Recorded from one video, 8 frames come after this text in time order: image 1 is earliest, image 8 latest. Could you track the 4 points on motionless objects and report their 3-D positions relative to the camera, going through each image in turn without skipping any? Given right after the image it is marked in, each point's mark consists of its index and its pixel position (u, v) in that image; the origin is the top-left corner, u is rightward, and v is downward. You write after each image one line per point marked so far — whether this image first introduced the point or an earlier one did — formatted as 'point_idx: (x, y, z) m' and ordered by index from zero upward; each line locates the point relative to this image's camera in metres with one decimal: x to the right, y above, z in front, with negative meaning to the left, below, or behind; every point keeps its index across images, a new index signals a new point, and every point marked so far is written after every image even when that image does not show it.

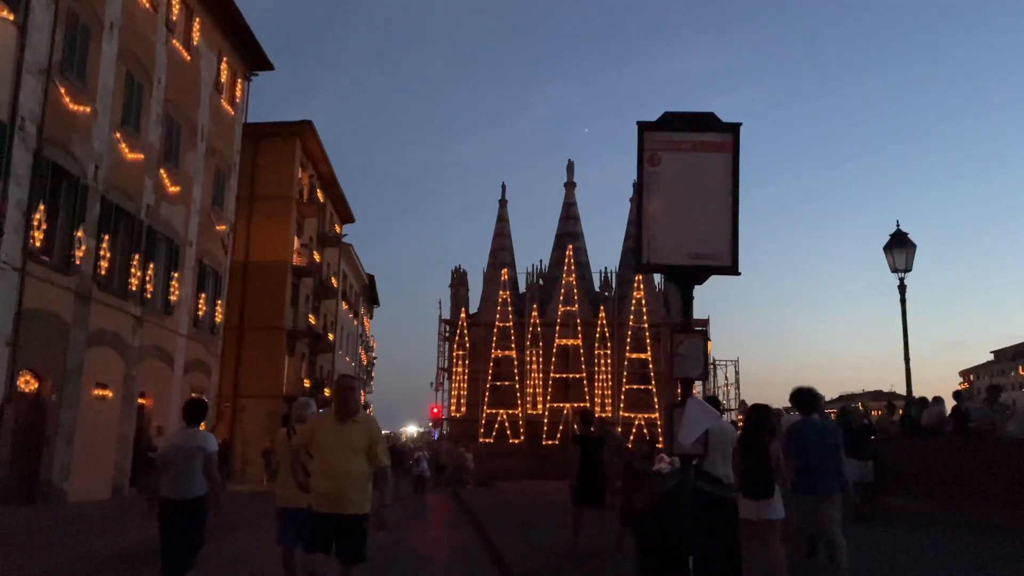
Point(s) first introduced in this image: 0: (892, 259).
0: (+6.8, +0.6, +17.2) m
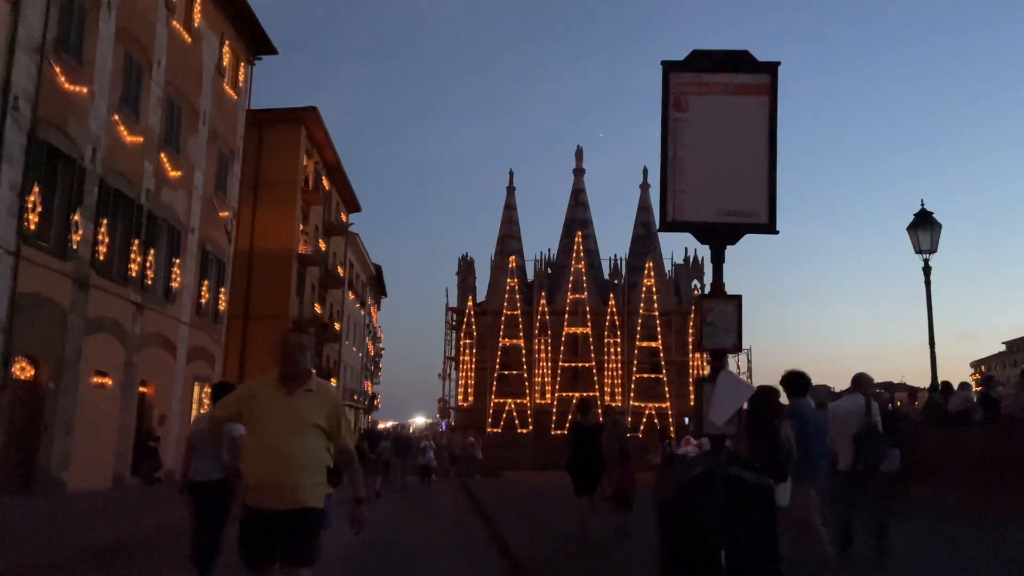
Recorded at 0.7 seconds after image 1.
0: (+6.9, +0.9, +16.6) m
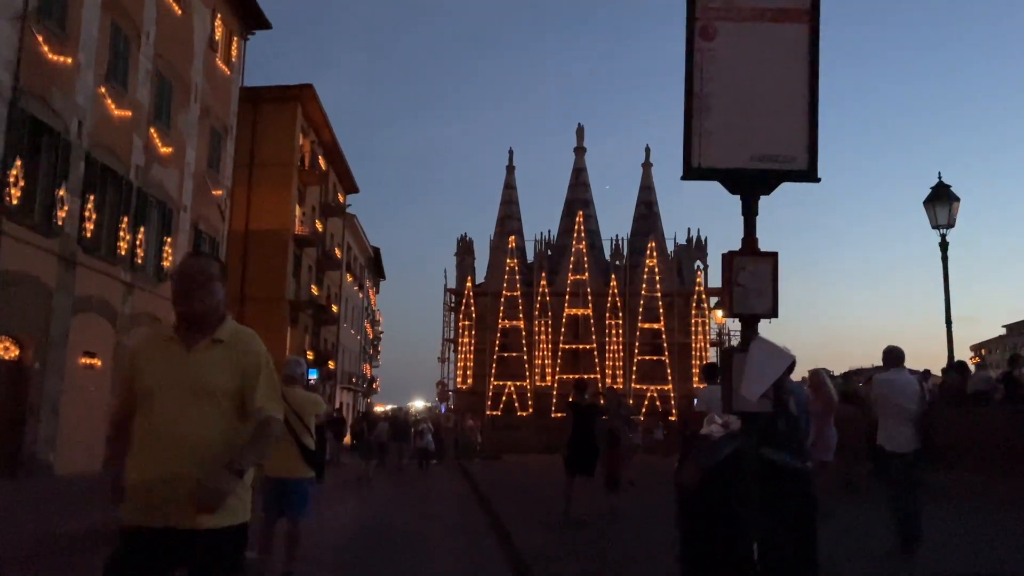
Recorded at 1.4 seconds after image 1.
0: (+6.9, +1.2, +16.0) m
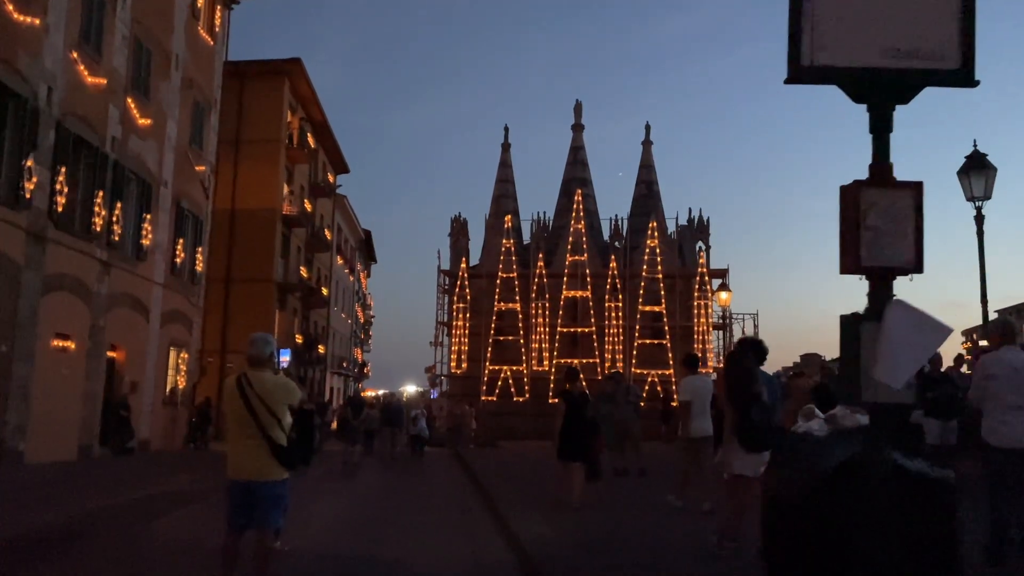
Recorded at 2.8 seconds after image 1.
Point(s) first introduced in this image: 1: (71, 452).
0: (+7.0, +1.6, +14.9) m
1: (-8.6, -3.2, +19.3) m
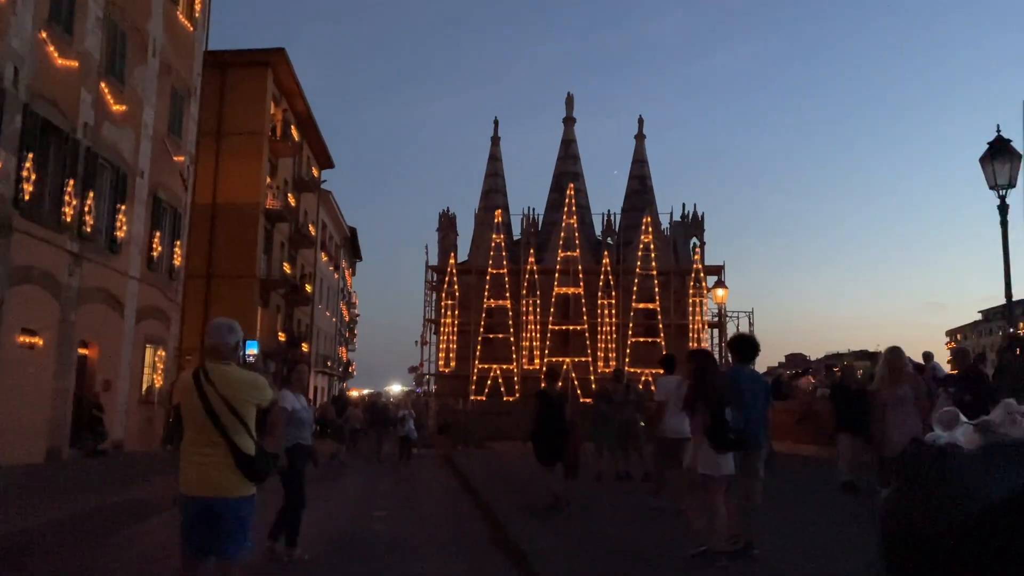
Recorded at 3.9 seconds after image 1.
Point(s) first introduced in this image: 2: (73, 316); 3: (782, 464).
0: (+6.9, +1.6, +14.2) m
1: (-8.8, -3.1, +18.3) m
2: (-8.6, -0.6, +19.4) m
3: (+4.9, -3.1, +17.7) m
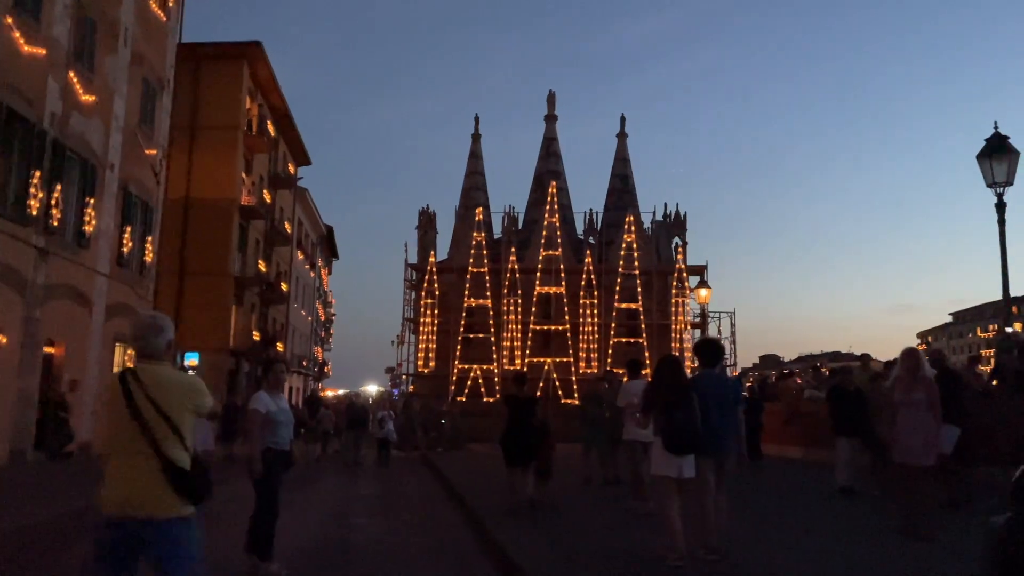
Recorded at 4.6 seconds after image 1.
0: (+6.7, +1.6, +13.8) m
1: (-9.1, -3.0, +17.6) m
2: (-8.9, -0.5, +18.6) m
3: (+4.6, -3.1, +17.3) m
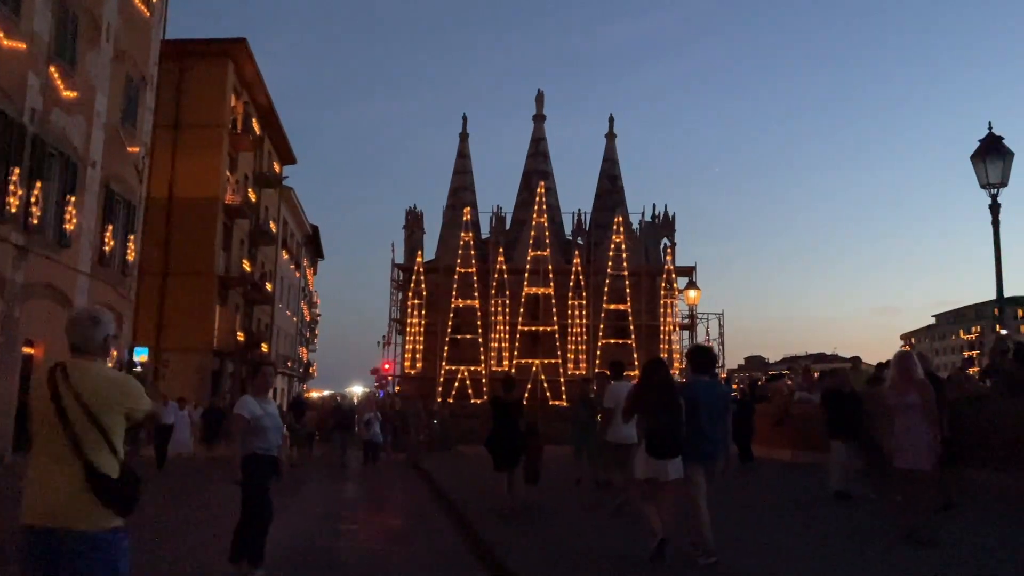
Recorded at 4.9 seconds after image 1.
0: (+6.5, +1.6, +13.7) m
1: (-9.3, -3.0, +17.2) m
2: (-9.1, -0.5, +18.2) m
3: (+4.4, -3.1, +17.1) m
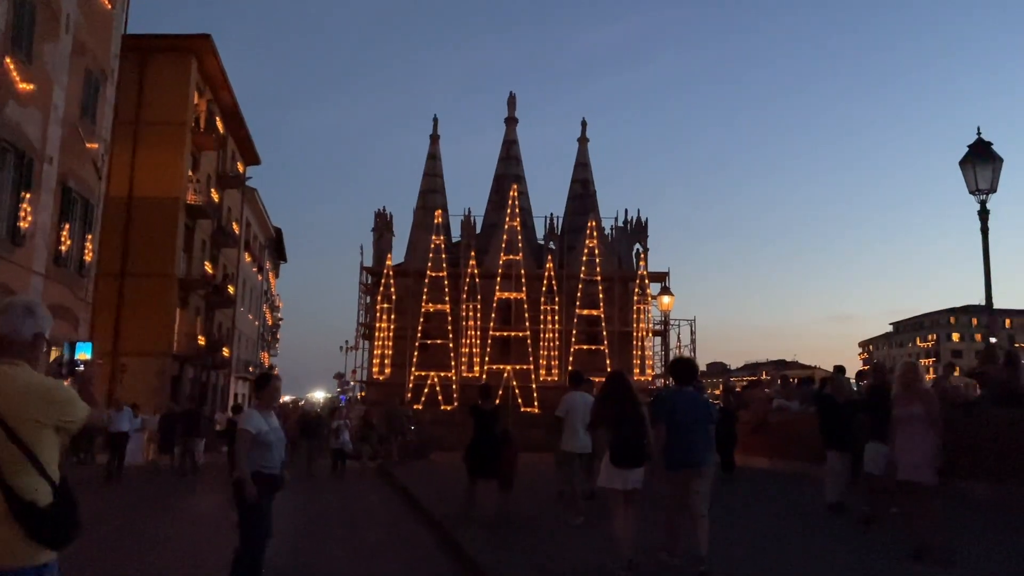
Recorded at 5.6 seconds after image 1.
0: (+6.3, +1.5, +13.4) m
1: (-9.7, -3.0, +16.3) m
2: (-9.6, -0.5, +17.3) m
3: (+4.0, -3.2, +16.7) m
